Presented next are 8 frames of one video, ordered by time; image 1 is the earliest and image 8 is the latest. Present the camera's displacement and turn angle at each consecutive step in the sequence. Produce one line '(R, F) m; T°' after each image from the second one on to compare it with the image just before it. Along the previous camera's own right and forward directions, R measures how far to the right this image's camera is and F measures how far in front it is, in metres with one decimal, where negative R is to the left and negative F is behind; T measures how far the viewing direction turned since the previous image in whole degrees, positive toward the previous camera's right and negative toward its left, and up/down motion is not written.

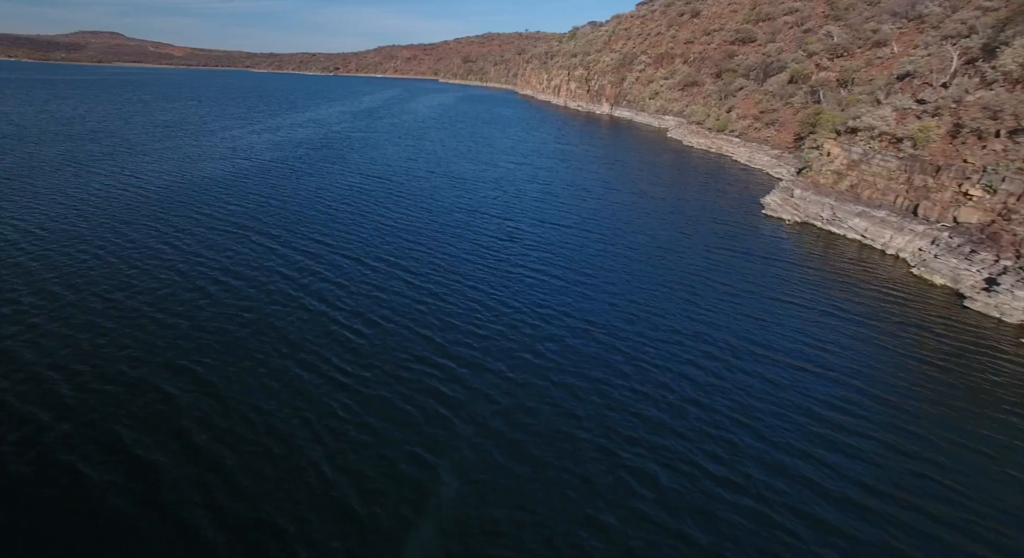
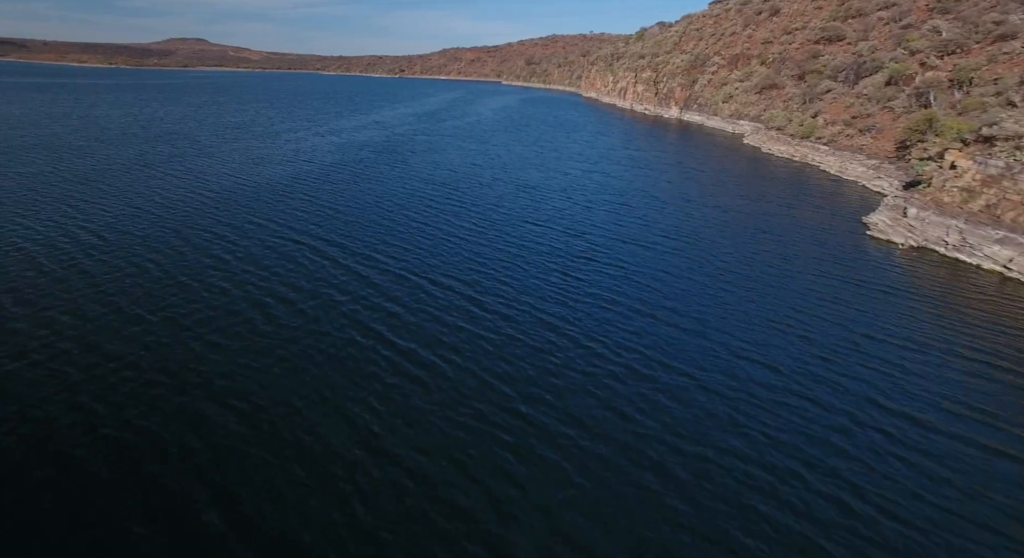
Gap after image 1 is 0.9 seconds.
(-0.5, +2.0) m; -6°
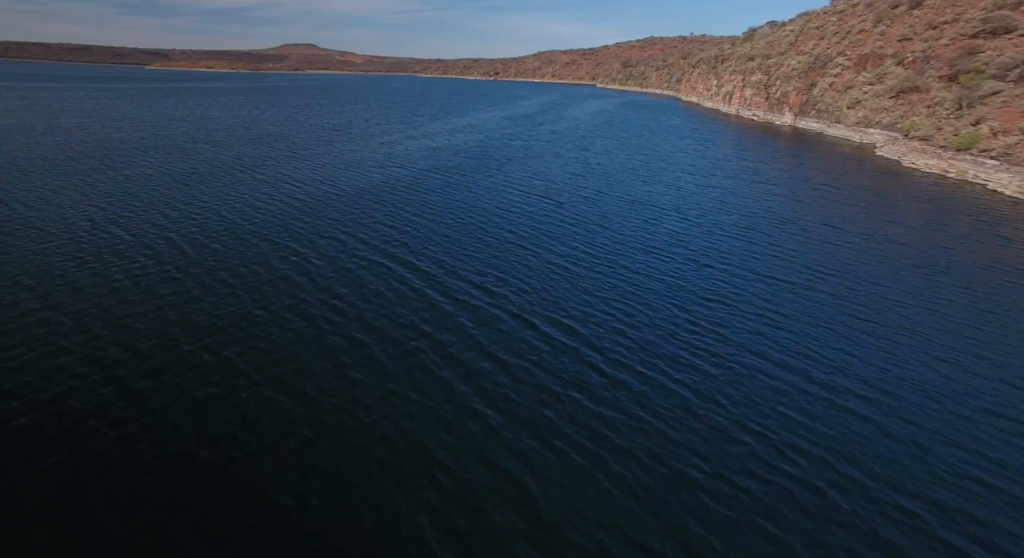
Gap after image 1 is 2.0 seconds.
(-1.2, +3.6) m; -8°
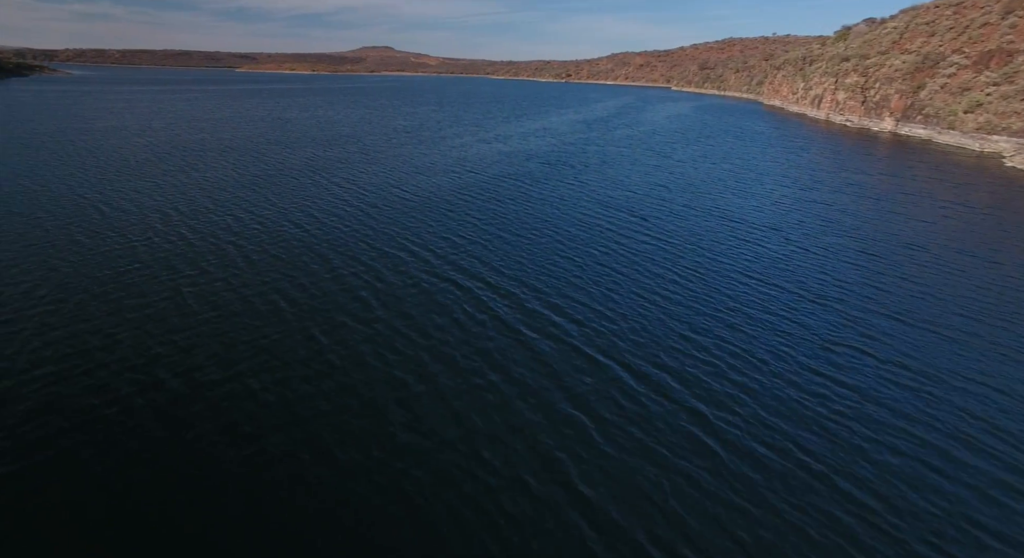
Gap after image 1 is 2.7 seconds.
(-0.9, +2.9) m; -6°
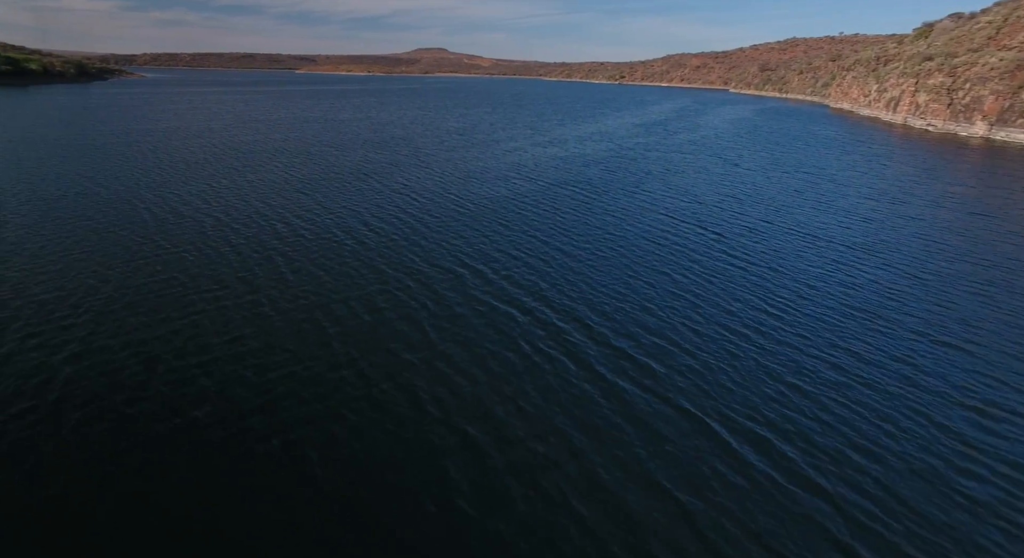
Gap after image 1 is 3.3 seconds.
(-0.9, +3.2) m; -5°
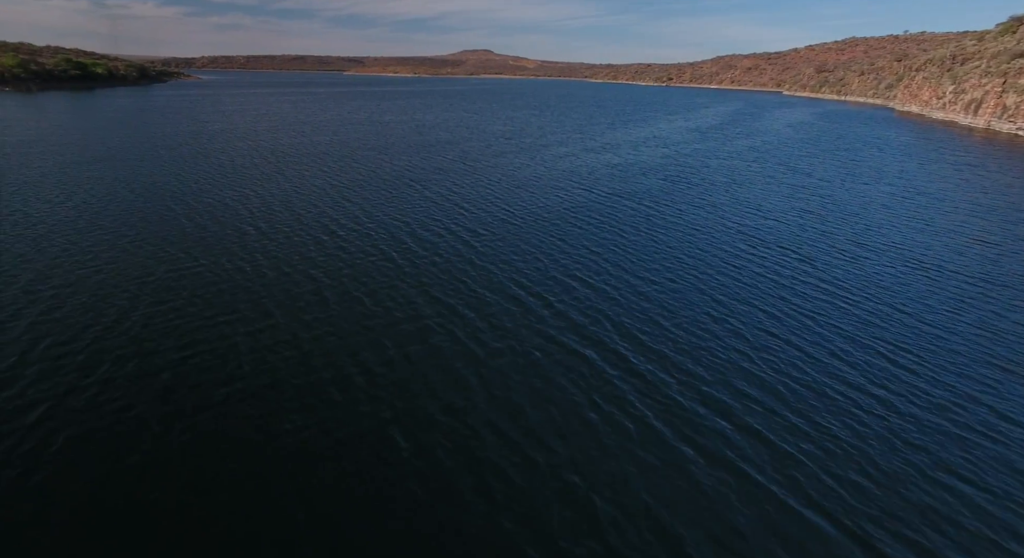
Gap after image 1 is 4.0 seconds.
(-1.4, +4.3) m; -4°
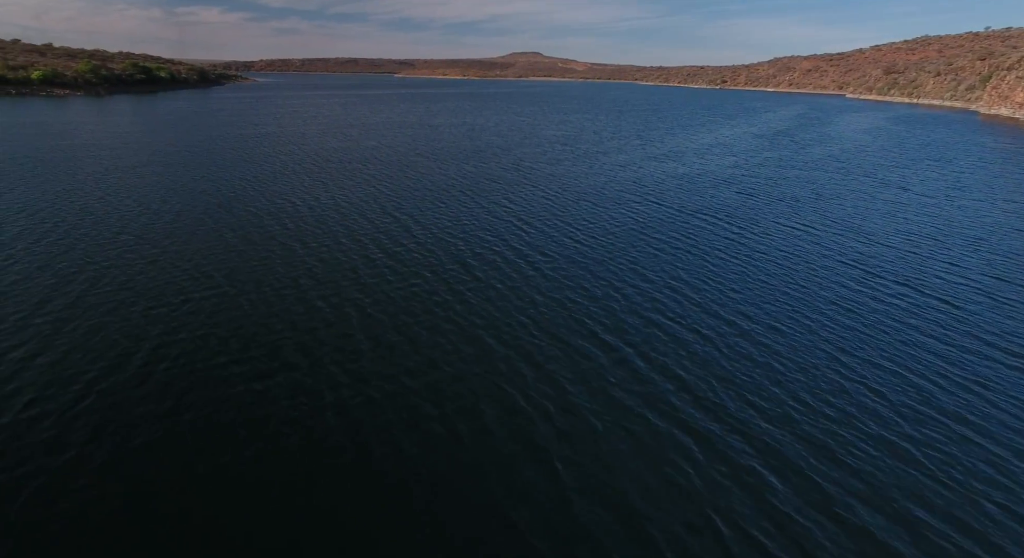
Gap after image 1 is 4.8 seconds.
(-1.9, +5.2) m; -4°
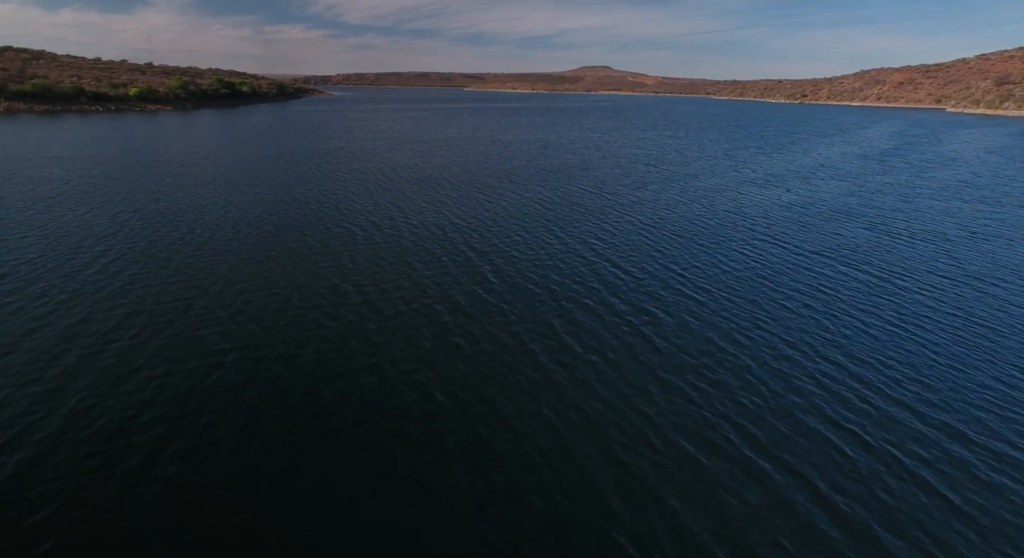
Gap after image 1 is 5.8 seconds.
(-2.6, +7.5) m; -6°
